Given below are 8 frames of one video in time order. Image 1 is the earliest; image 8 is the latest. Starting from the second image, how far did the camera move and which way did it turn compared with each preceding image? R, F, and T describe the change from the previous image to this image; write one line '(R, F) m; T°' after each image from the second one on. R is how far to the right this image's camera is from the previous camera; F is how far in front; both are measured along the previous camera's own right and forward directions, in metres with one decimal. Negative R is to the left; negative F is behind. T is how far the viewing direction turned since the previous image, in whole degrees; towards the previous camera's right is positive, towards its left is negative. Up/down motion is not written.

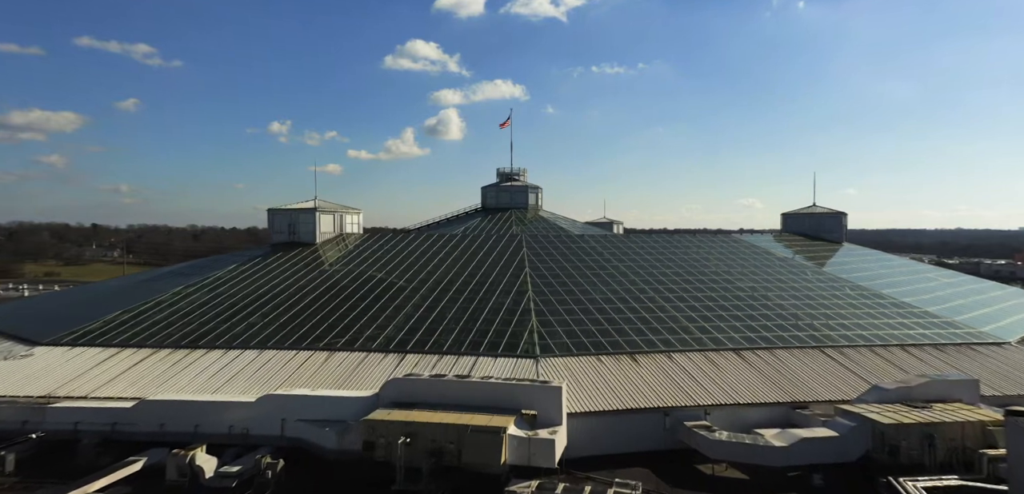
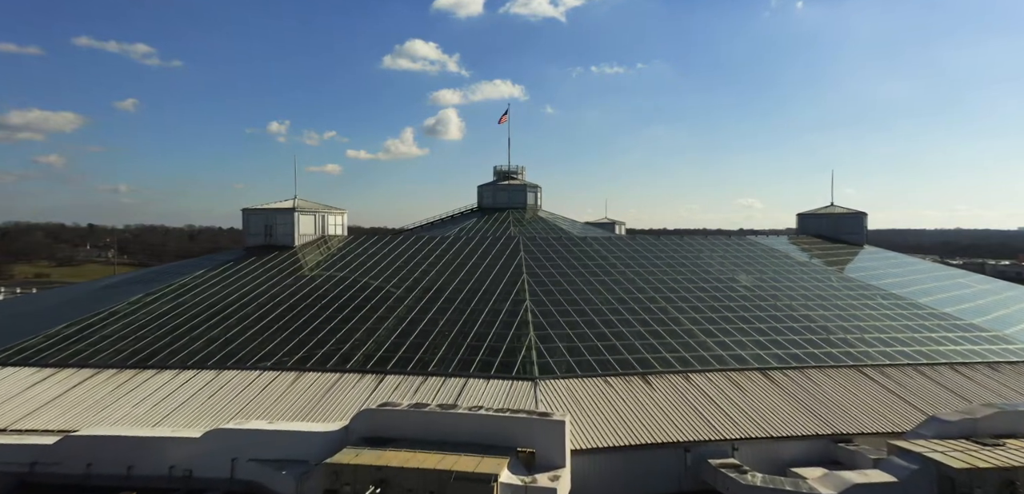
(+0.1, +2.8) m; 0°
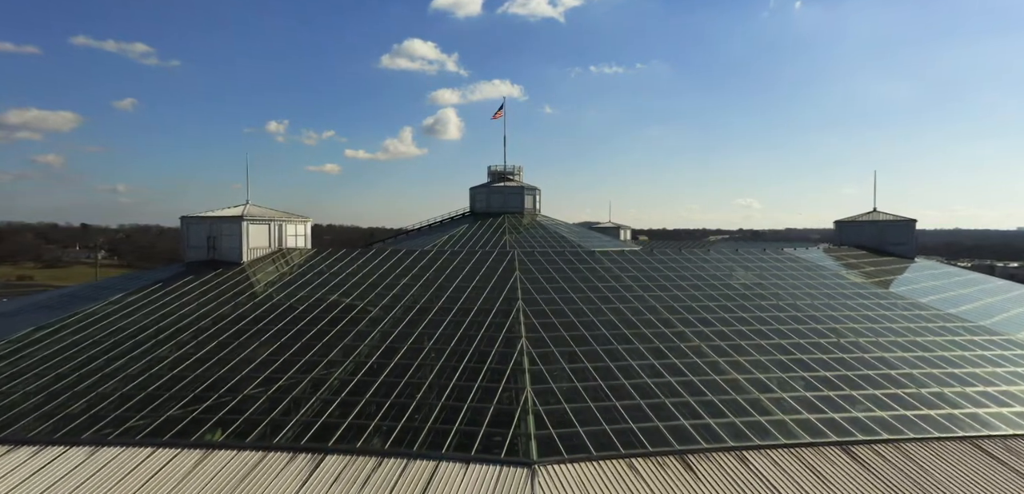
(+0.2, +5.3) m; 0°
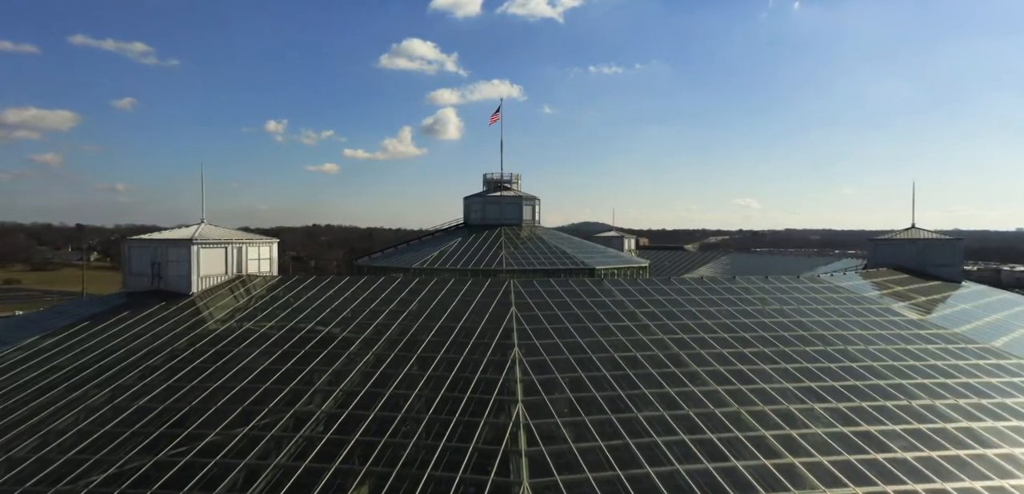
(+0.1, +3.7) m; 0°
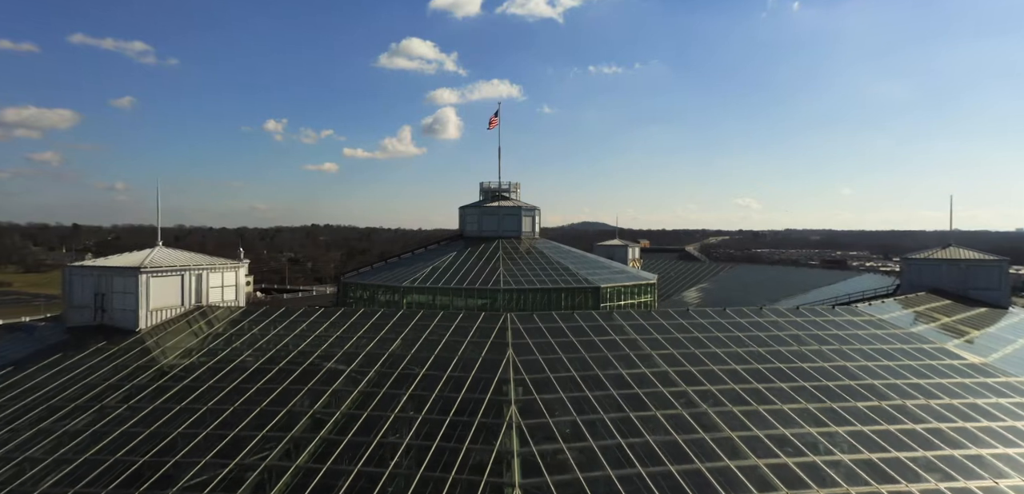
(+0.1, +2.9) m; 0°
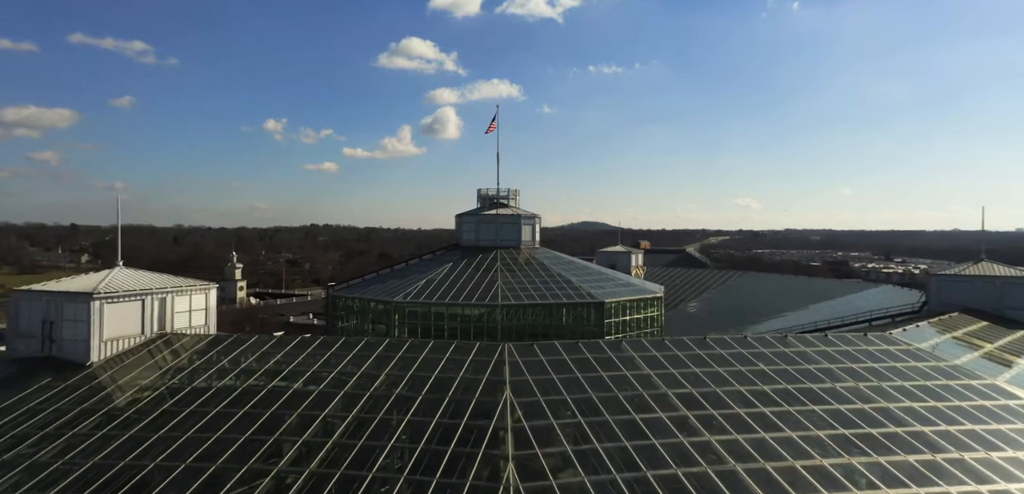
(0.0, +2.1) m; 0°
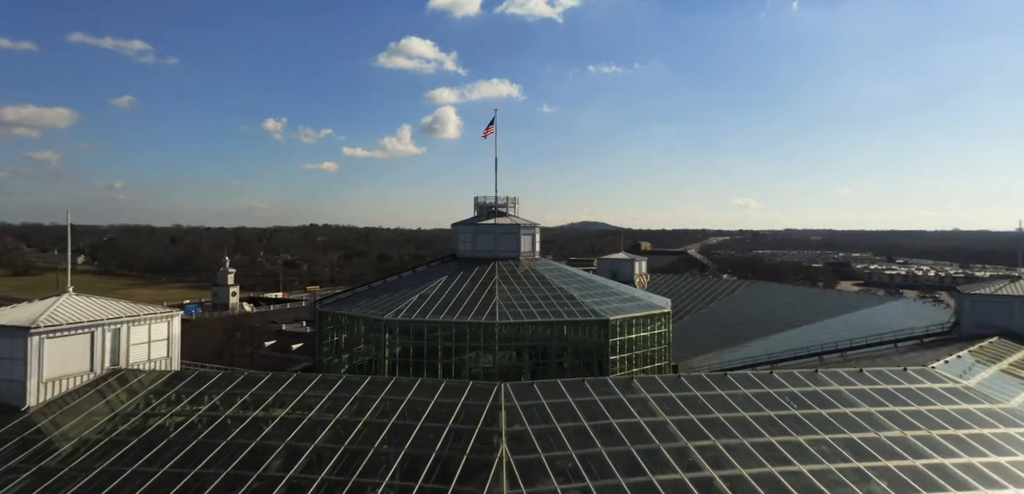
(+0.1, +2.1) m; 0°
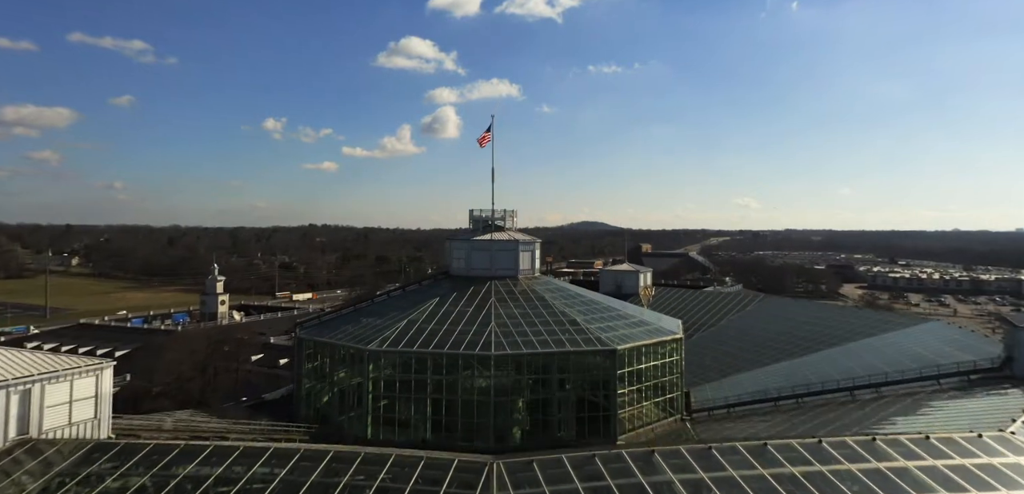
(+0.1, +3.0) m; 0°
